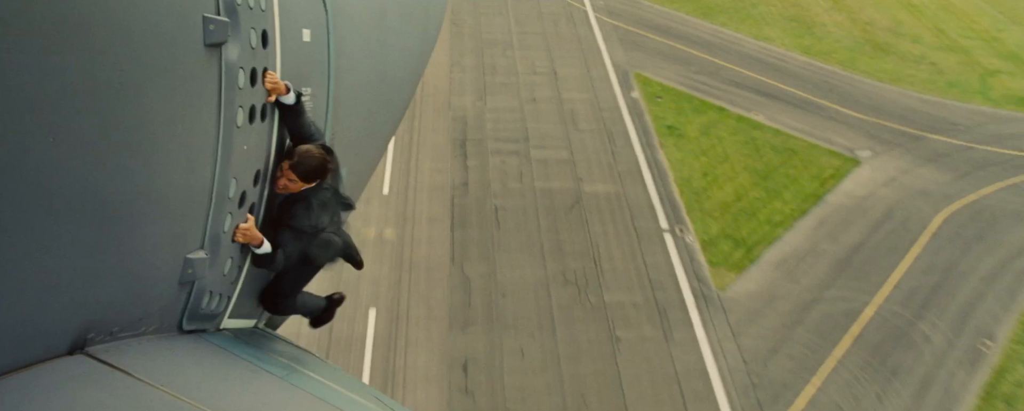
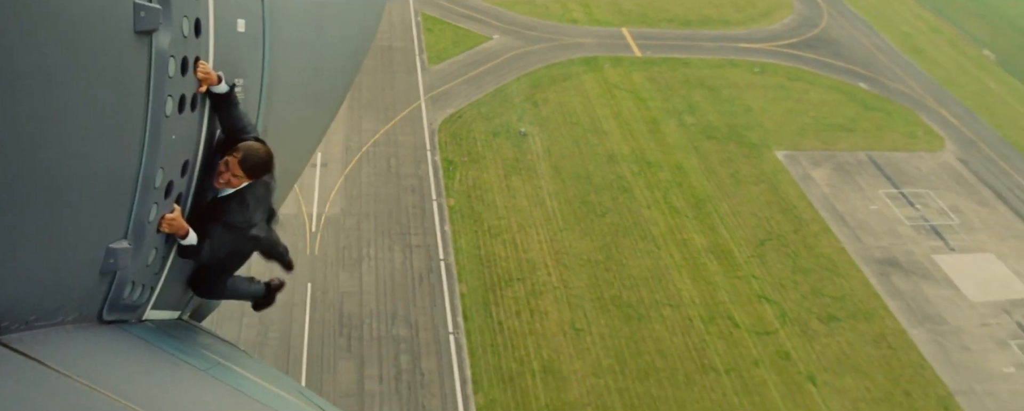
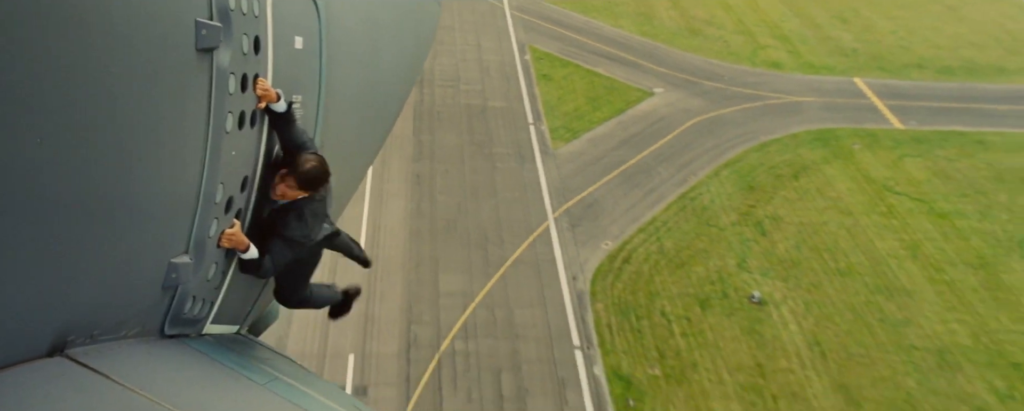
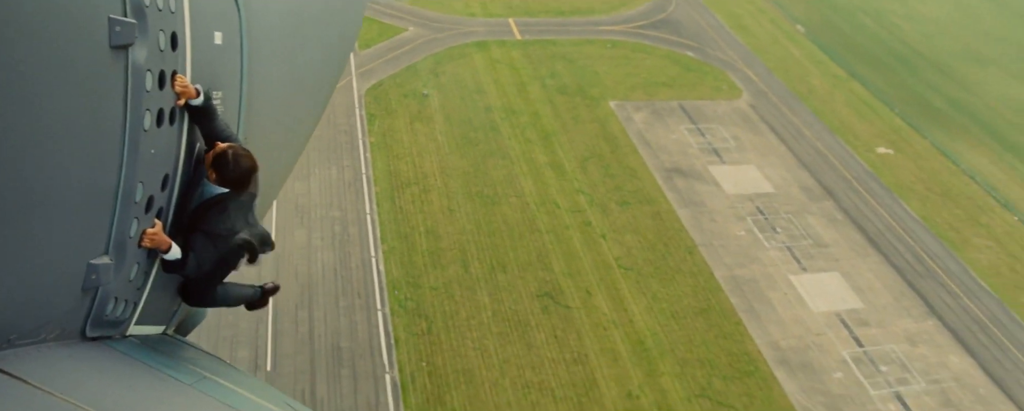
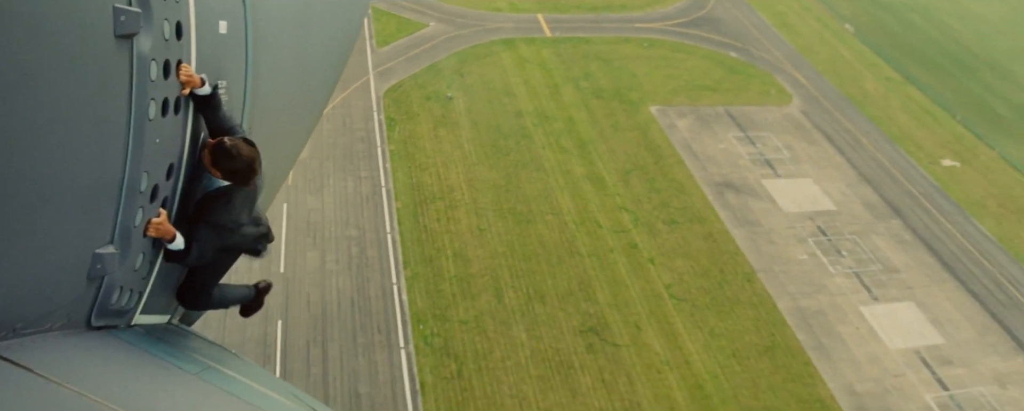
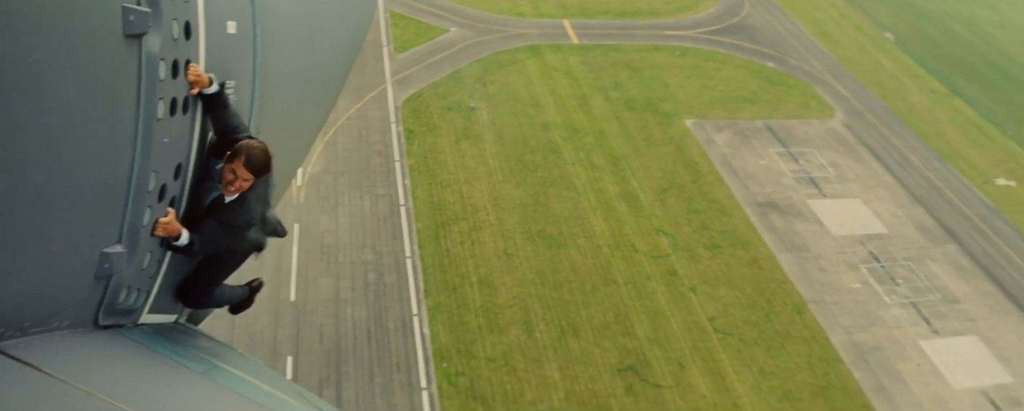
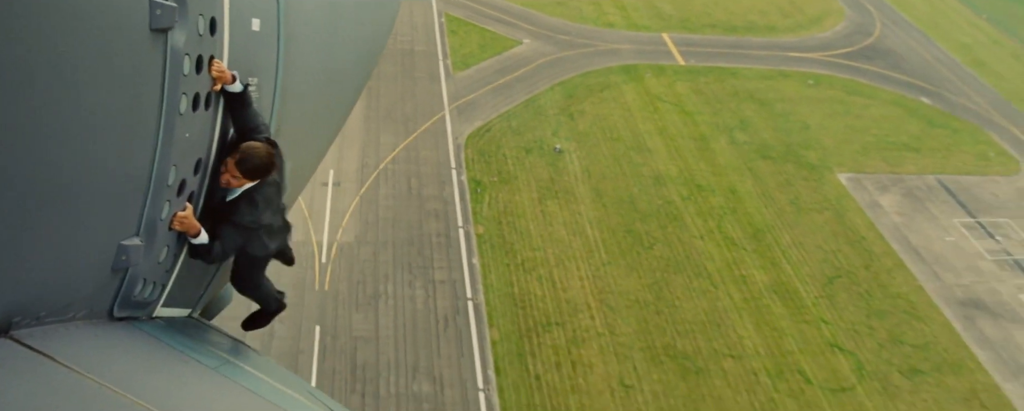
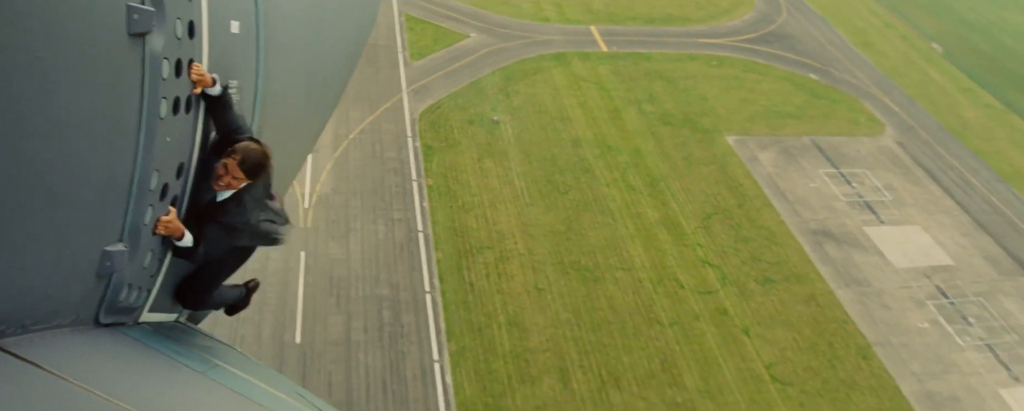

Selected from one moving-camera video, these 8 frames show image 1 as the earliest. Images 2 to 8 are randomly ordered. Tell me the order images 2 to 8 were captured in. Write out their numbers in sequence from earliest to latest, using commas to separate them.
3, 7, 2, 8, 6, 5, 4
